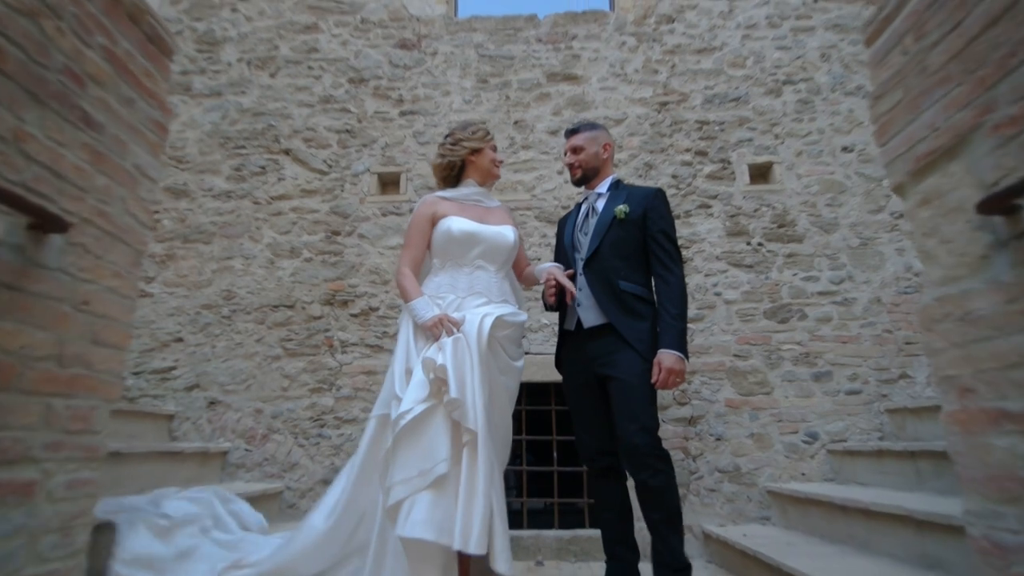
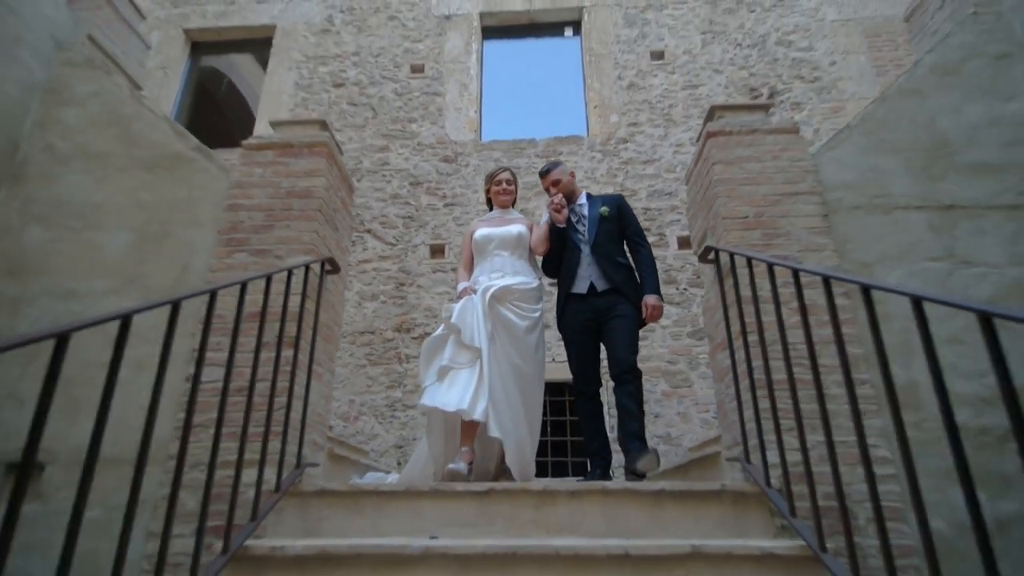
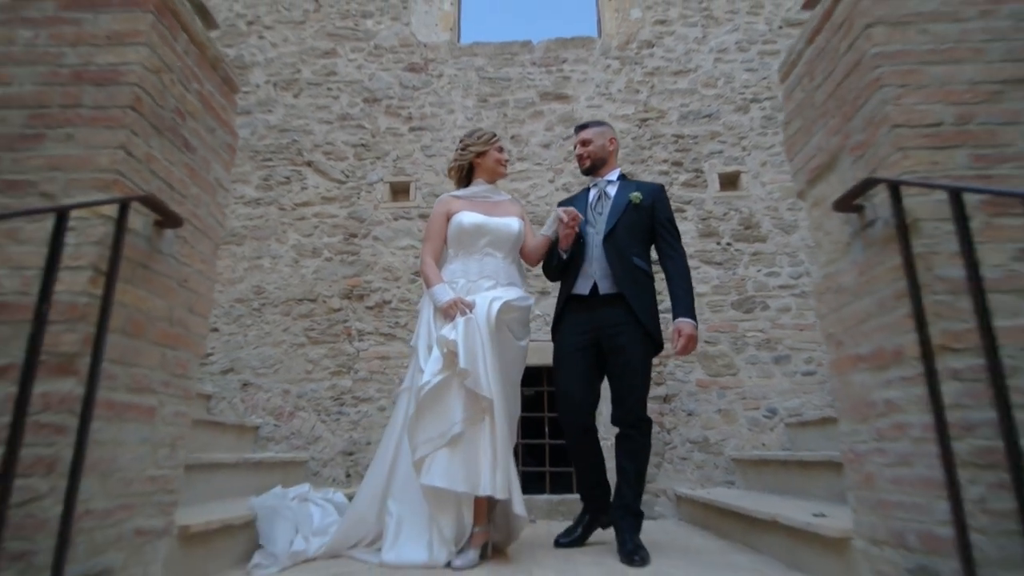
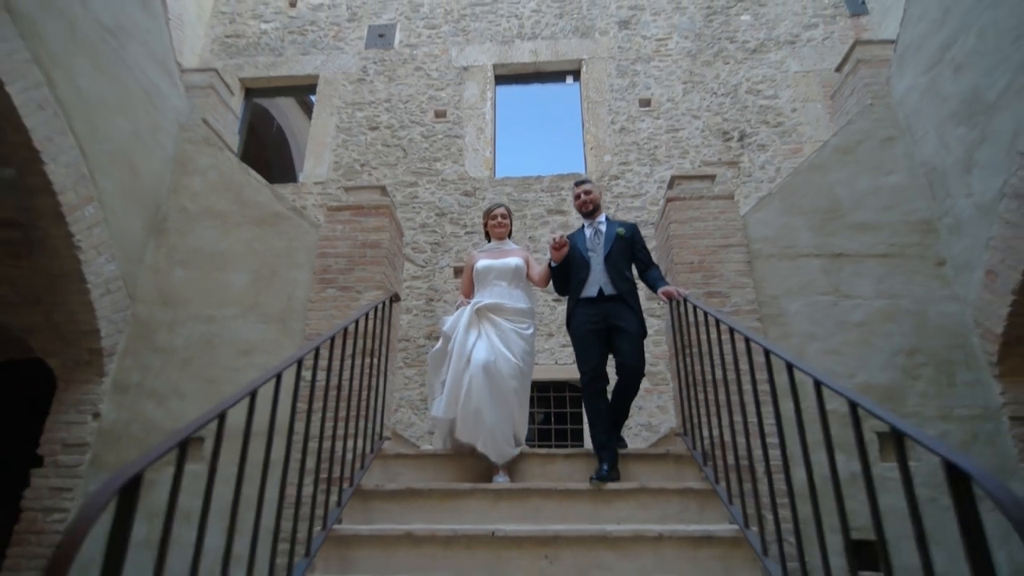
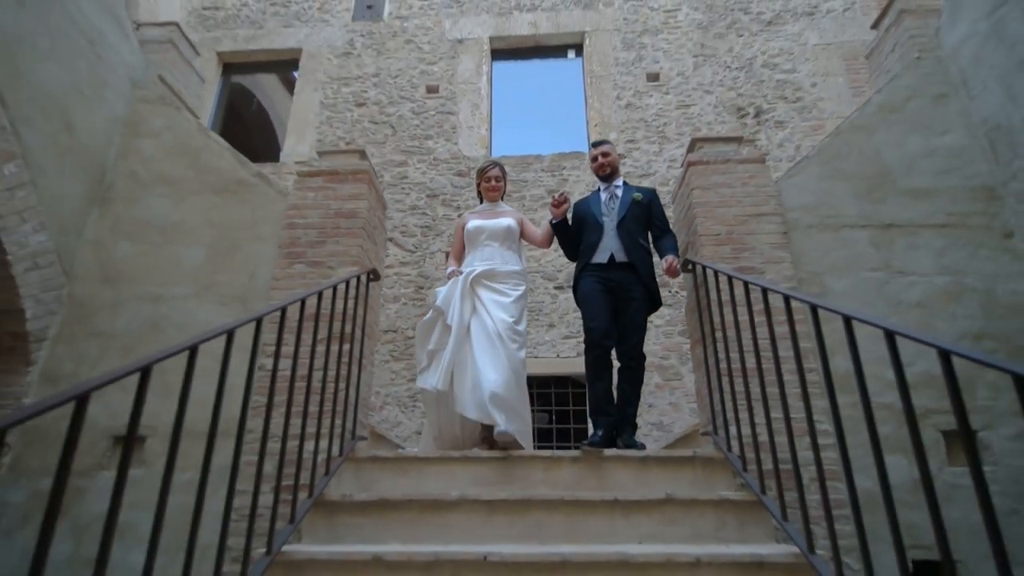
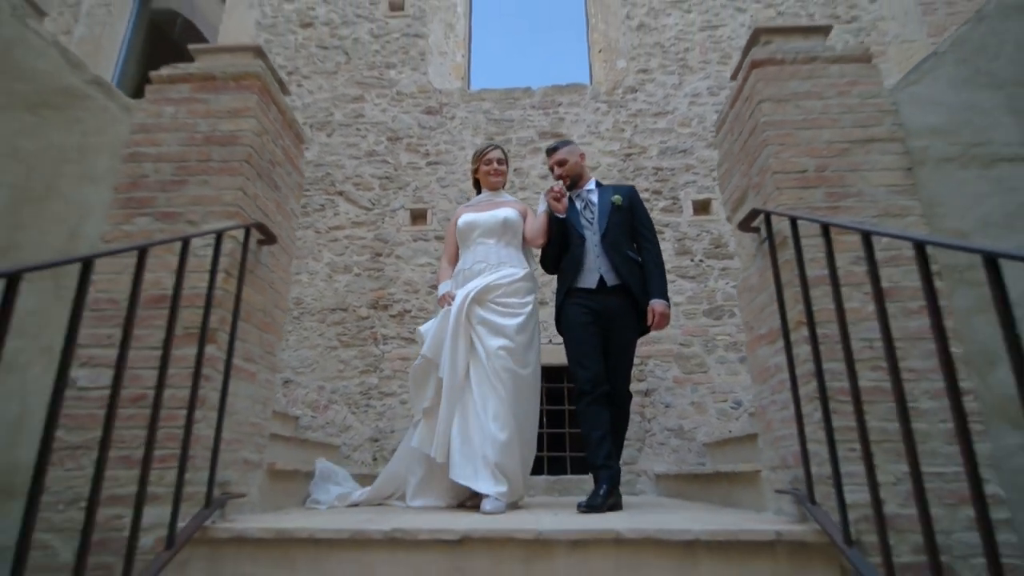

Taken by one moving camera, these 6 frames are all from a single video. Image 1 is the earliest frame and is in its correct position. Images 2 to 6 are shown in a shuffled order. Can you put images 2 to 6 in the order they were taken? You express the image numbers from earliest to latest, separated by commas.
3, 6, 2, 5, 4
